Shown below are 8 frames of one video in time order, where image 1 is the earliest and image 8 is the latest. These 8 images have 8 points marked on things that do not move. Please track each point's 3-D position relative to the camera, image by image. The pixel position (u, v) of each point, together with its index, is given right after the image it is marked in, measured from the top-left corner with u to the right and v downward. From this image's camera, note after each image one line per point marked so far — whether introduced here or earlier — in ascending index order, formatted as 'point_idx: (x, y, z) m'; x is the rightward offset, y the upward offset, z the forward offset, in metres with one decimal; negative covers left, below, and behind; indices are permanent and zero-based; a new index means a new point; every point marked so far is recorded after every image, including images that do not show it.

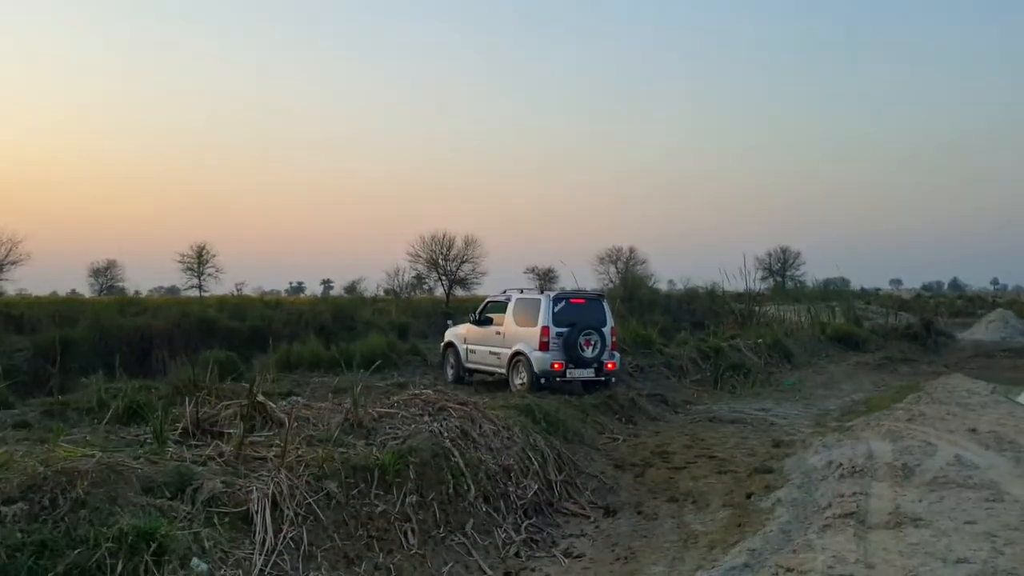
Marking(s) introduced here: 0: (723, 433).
0: (+3.0, -2.1, +12.2) m
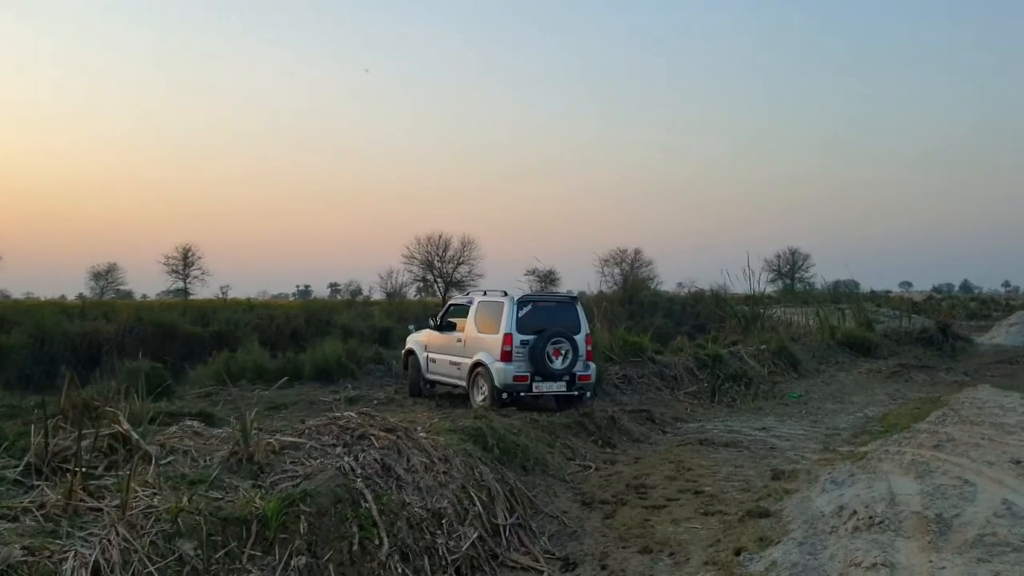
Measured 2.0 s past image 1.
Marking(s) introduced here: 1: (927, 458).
0: (+2.4, -2.1, +10.4) m
1: (+4.2, -1.7, +8.8) m
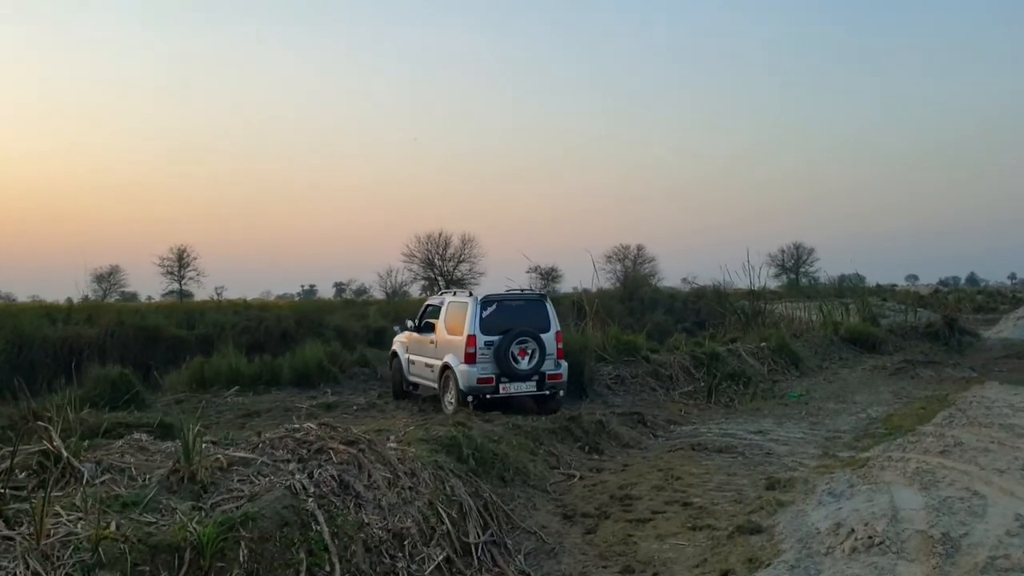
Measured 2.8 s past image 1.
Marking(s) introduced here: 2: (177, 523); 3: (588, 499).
0: (+2.2, -2.0, +9.8) m
1: (+4.0, -1.7, +8.2) m
2: (-2.3, -1.6, +6.0) m
3: (+0.8, -2.2, +8.9) m
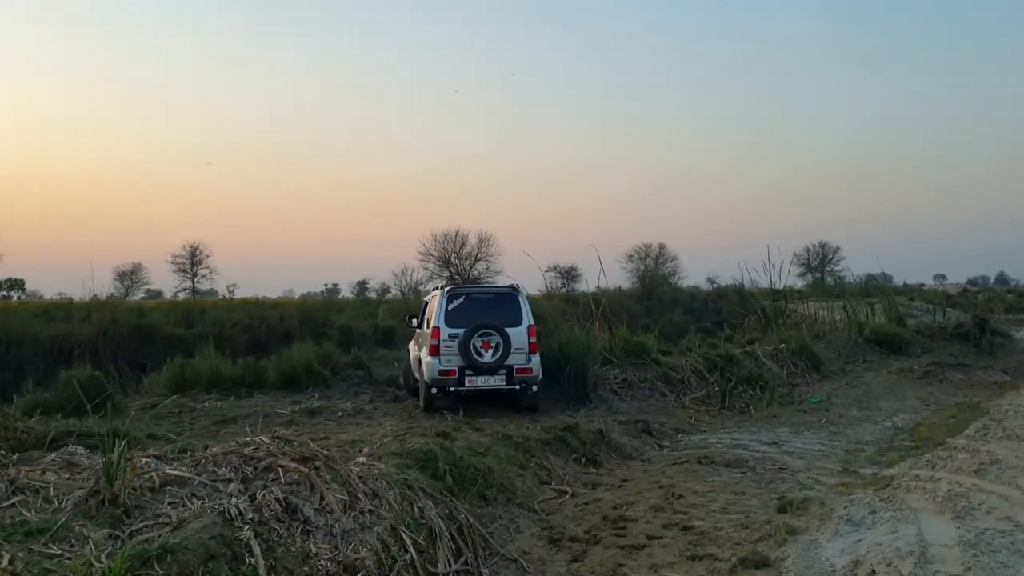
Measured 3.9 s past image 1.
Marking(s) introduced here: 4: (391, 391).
0: (+2.1, -2.0, +8.8) m
1: (+3.8, -1.7, +7.2) m
2: (-2.6, -1.6, +5.2) m
3: (+0.6, -2.2, +8.0) m
4: (-2.1, -1.7, +14.6) m
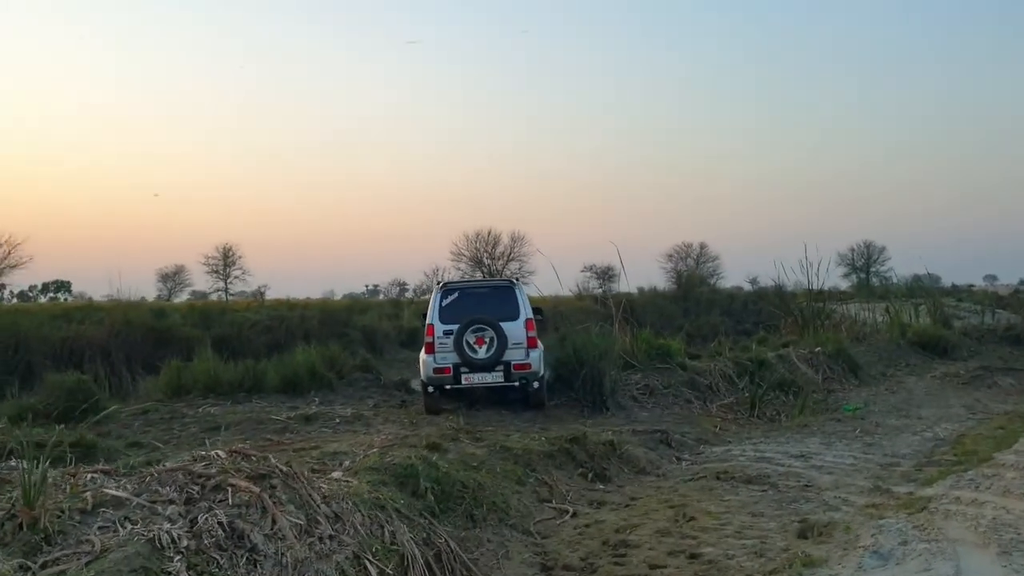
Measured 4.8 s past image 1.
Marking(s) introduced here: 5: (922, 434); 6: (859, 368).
0: (+2.0, -2.0, +8.0) m
1: (+3.7, -1.7, +6.3) m
2: (-2.8, -1.6, +4.5) m
3: (+0.5, -2.2, +7.3) m
4: (-1.9, -1.7, +14.0) m
5: (+5.7, -2.0, +11.9) m
6: (+7.5, -1.7, +18.5) m
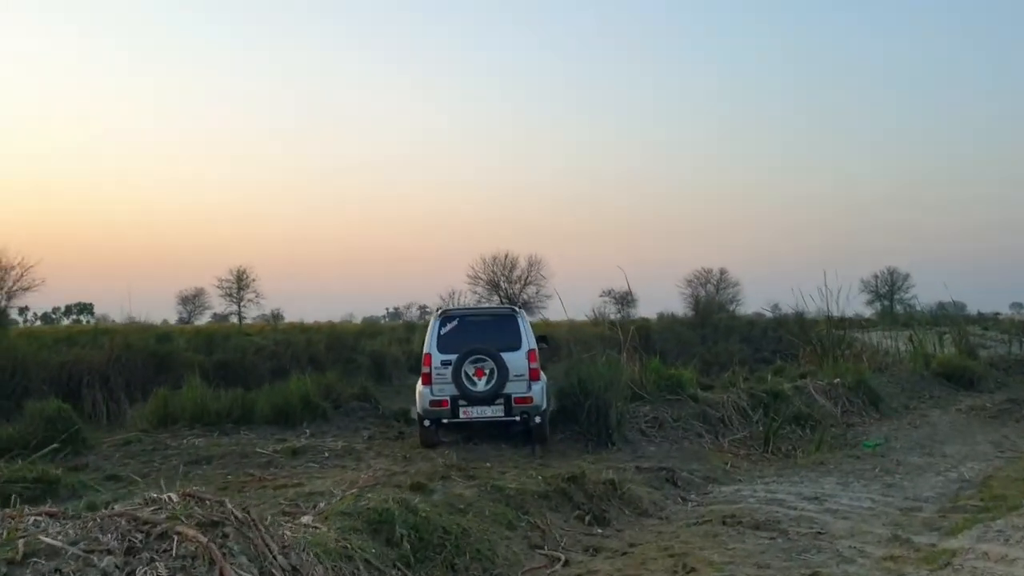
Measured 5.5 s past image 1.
0: (+1.9, -2.3, +7.4) m
1: (+3.5, -1.9, +5.6) m
2: (-3.0, -1.7, +4.0) m
3: (+0.4, -2.4, +6.7) m
4: (-1.8, -2.2, +13.5) m
5: (+5.7, -2.4, +11.2) m
6: (+7.6, -2.3, +17.8) m
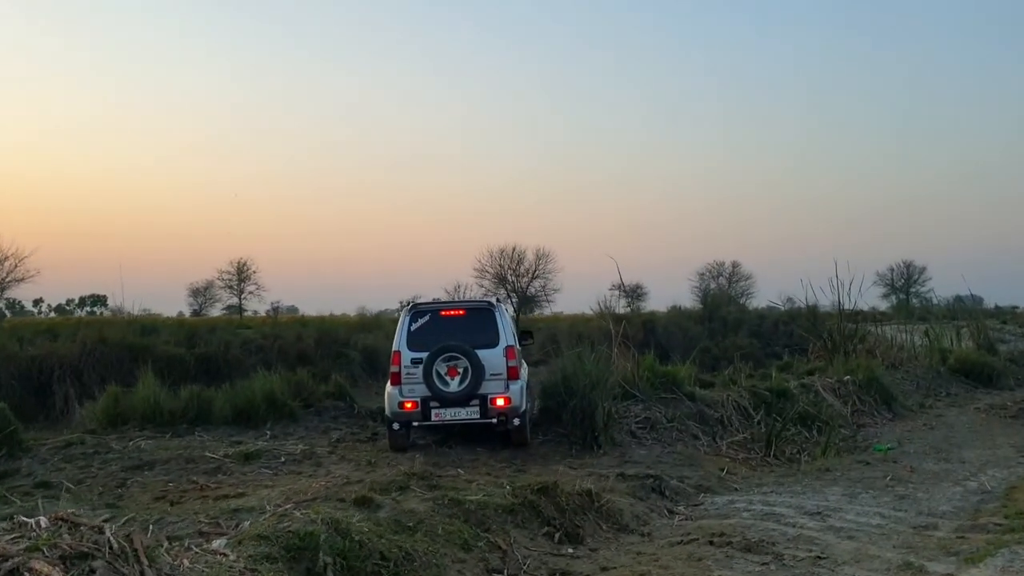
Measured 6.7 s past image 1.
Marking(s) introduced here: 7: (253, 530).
0: (+1.5, -2.2, +6.4) m
1: (+3.1, -1.8, +4.6) m
2: (-3.4, -1.7, +3.1) m
3: (0.0, -2.3, +5.7) m
4: (-2.1, -2.0, +12.5) m
5: (+5.4, -2.3, +10.1) m
6: (+7.4, -2.2, +16.7) m
7: (-1.8, -1.7, +6.0) m
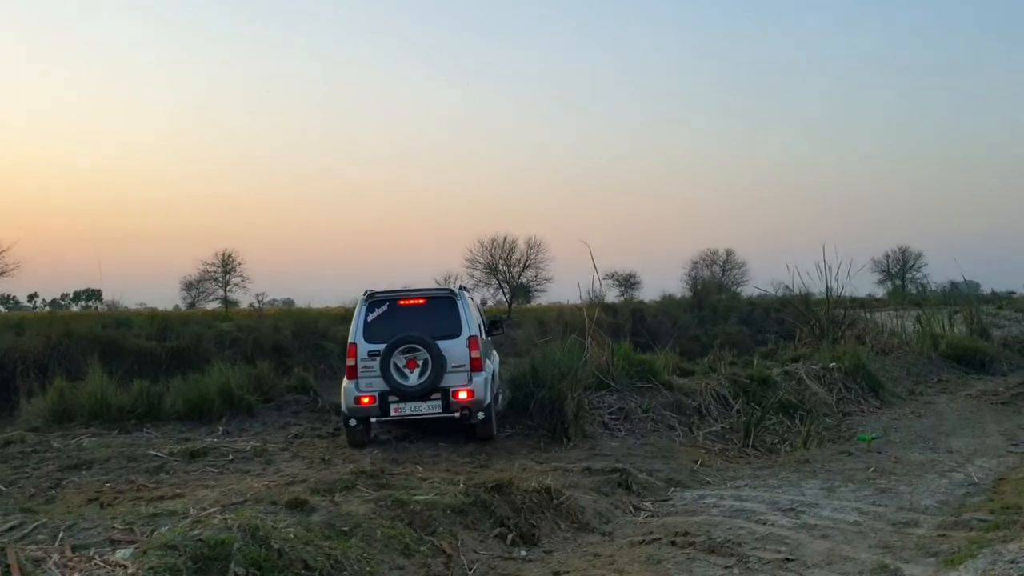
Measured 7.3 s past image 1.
0: (+1.1, -2.1, +5.9) m
1: (+2.7, -1.7, +4.1) m
2: (-3.8, -1.6, +2.6) m
3: (-0.4, -2.2, +5.2) m
4: (-2.5, -1.9, +12.0) m
5: (+4.9, -2.1, +9.7) m
6: (+7.0, -1.9, +16.2) m
7: (-2.2, -1.6, +5.5) m
